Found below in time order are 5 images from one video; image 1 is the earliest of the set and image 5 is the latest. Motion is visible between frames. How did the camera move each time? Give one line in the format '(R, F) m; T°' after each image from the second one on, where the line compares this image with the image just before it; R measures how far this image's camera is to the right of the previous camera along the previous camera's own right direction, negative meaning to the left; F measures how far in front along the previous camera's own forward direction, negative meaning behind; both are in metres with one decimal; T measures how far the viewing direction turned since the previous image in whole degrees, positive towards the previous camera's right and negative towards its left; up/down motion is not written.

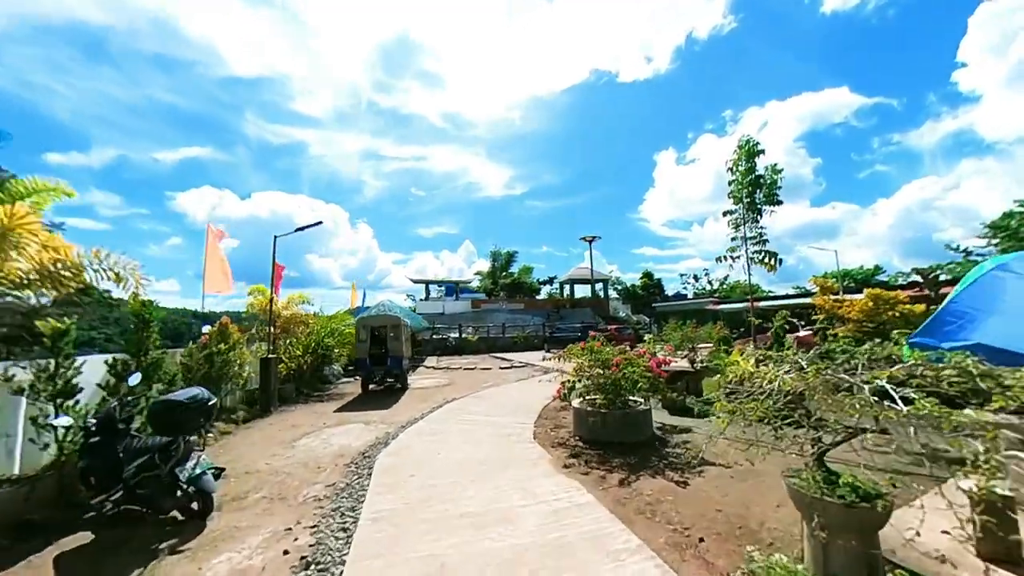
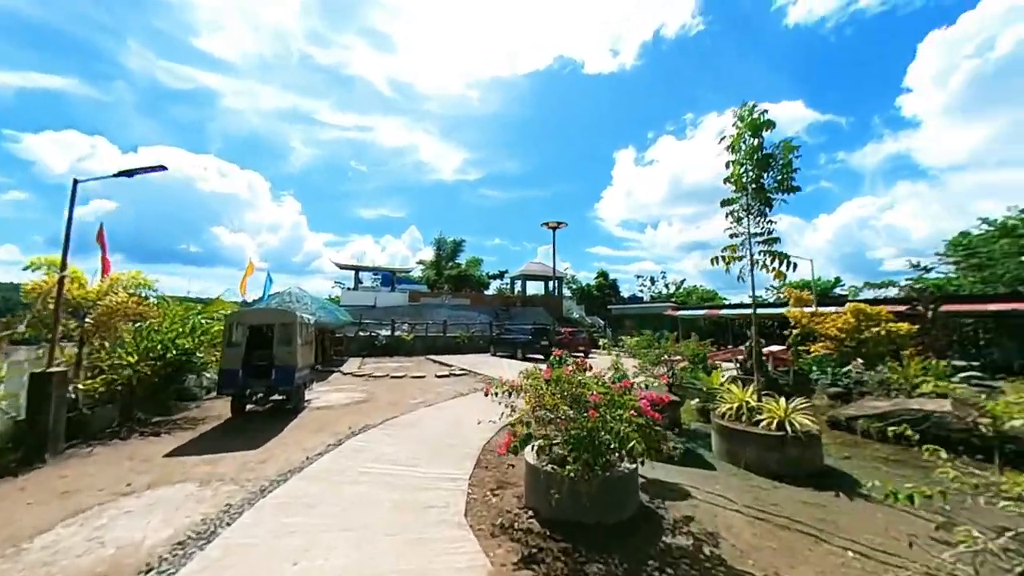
(+0.2, +2.2) m; +8°
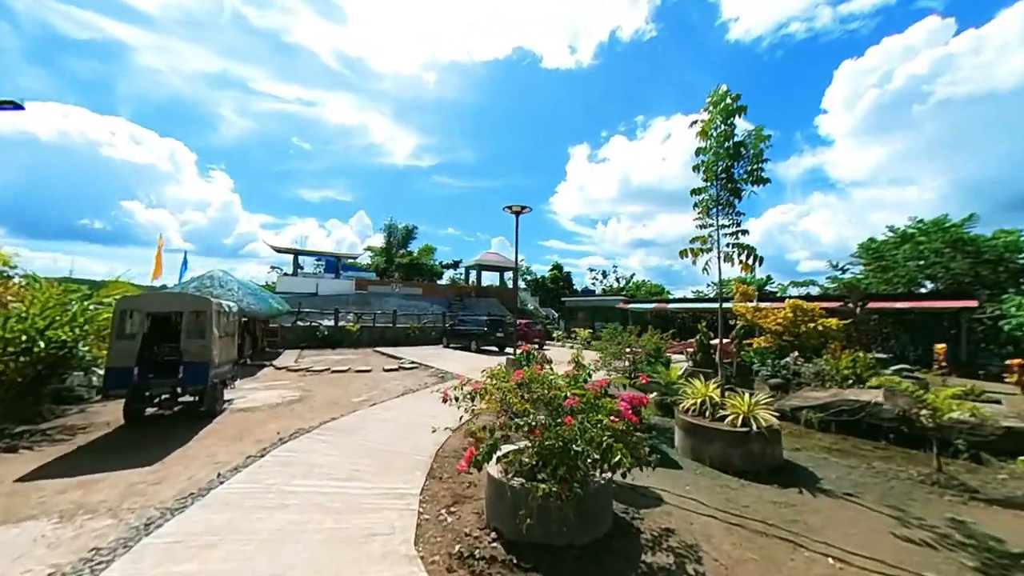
(-0.1, +0.6) m; +7°
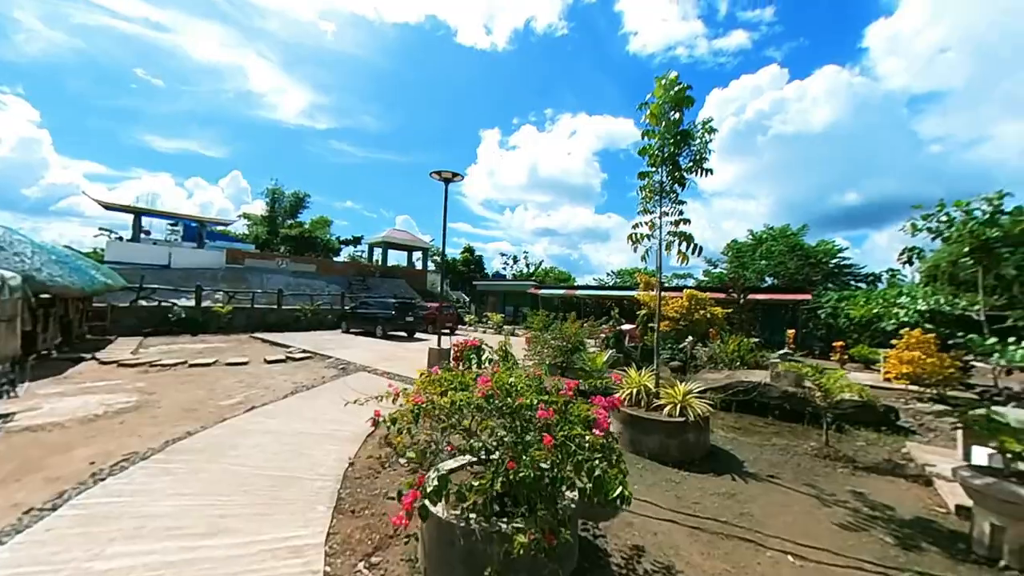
(-0.4, +0.9) m; +15°
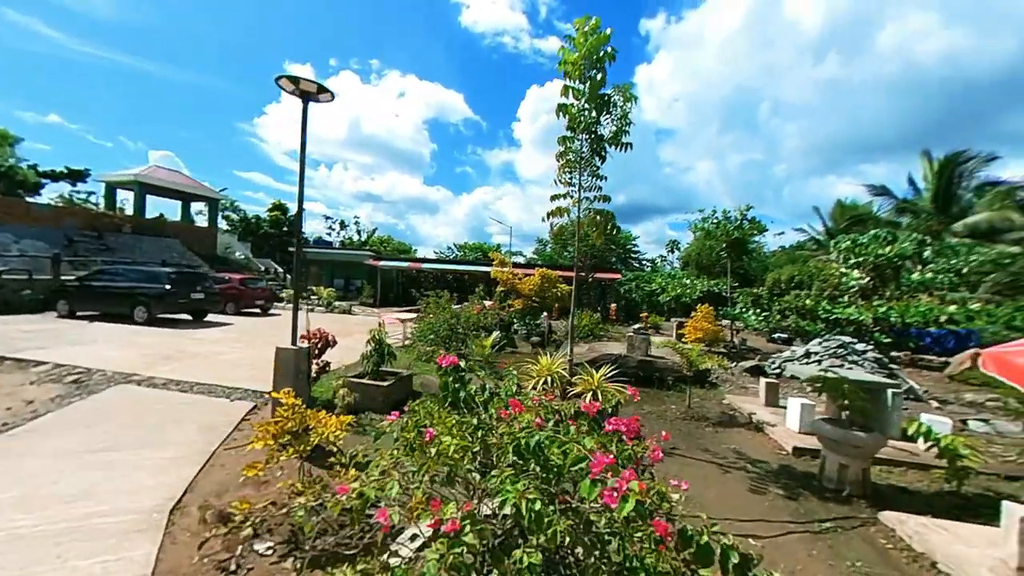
(-1.0, +1.5) m; +27°
